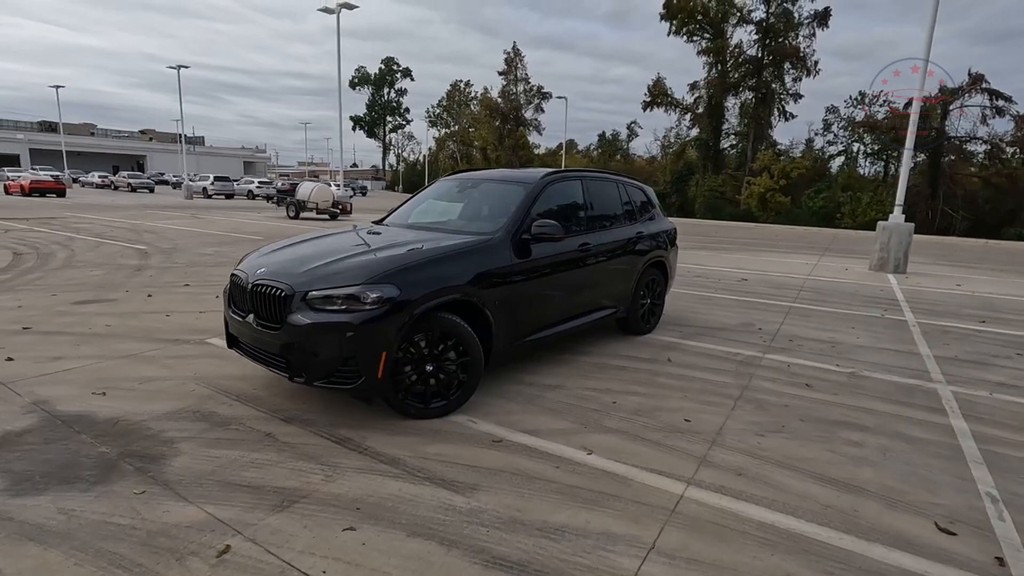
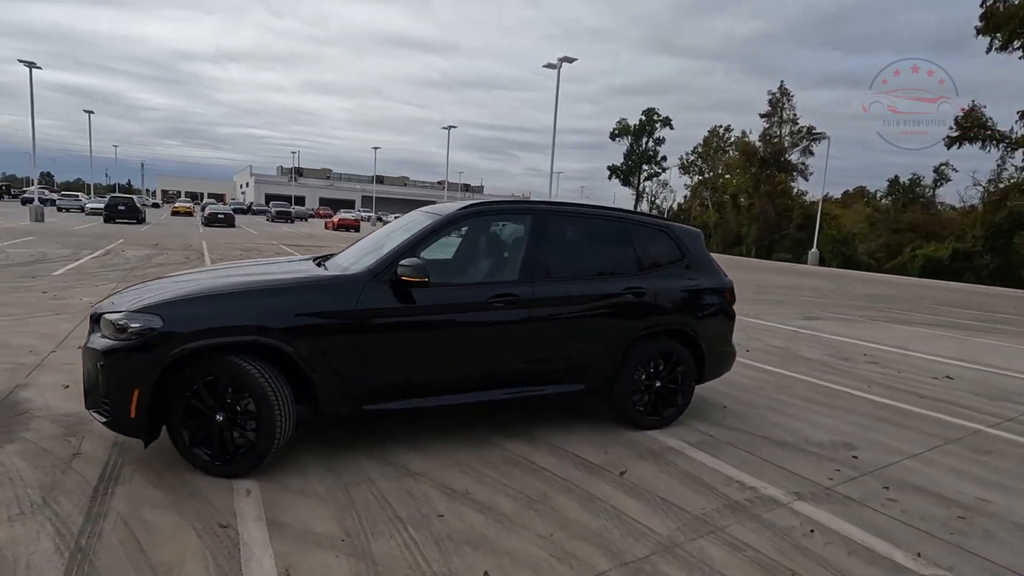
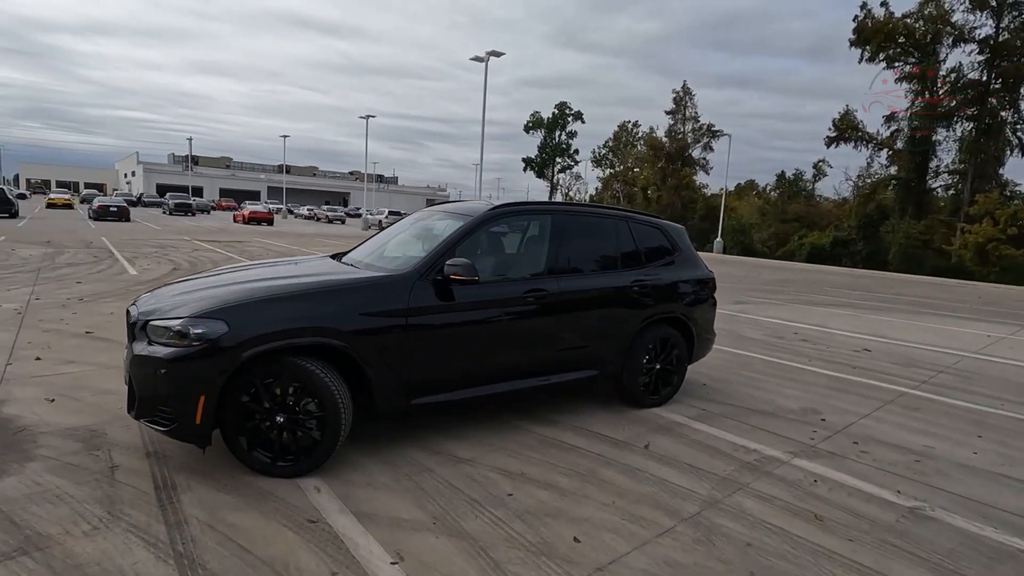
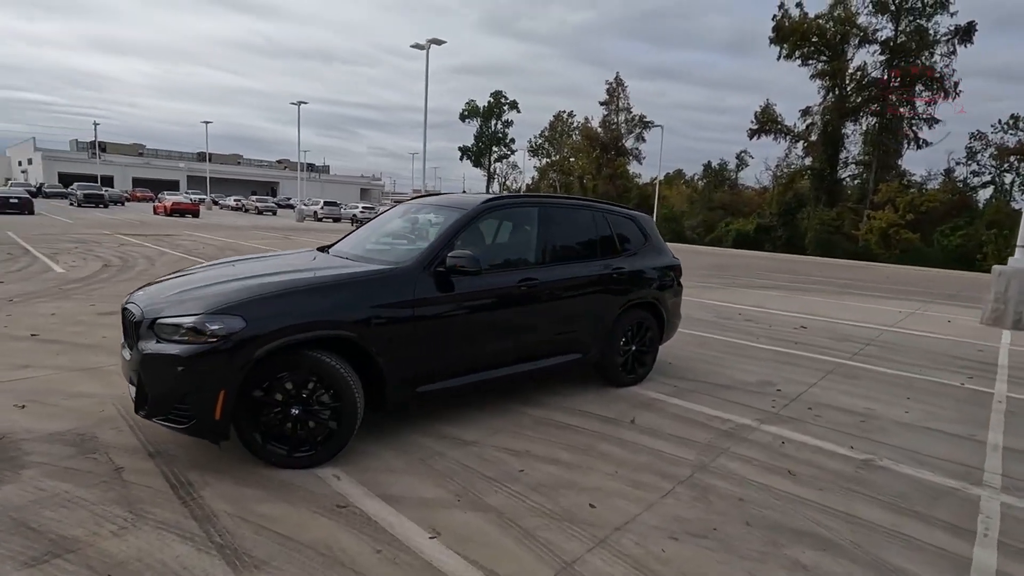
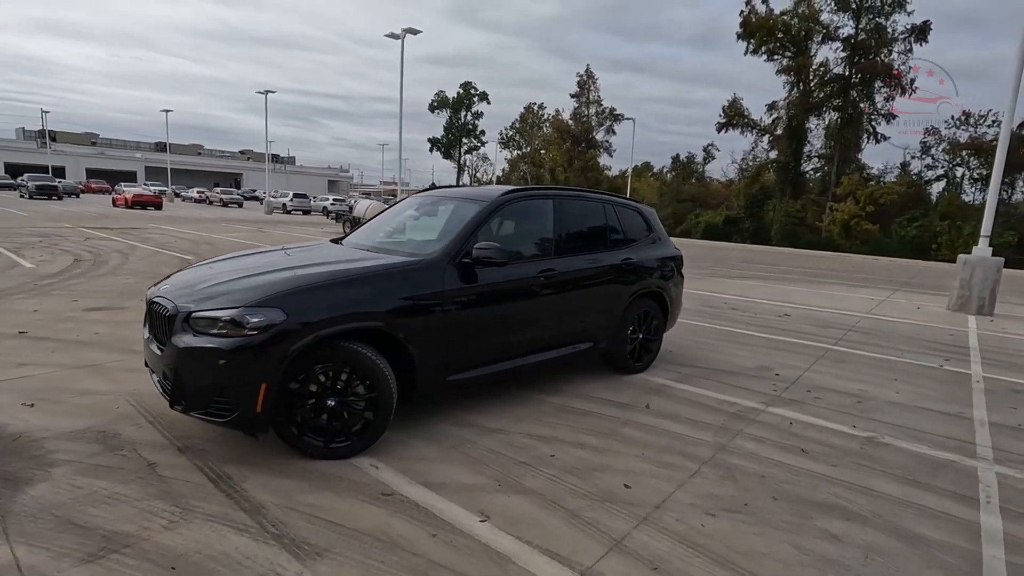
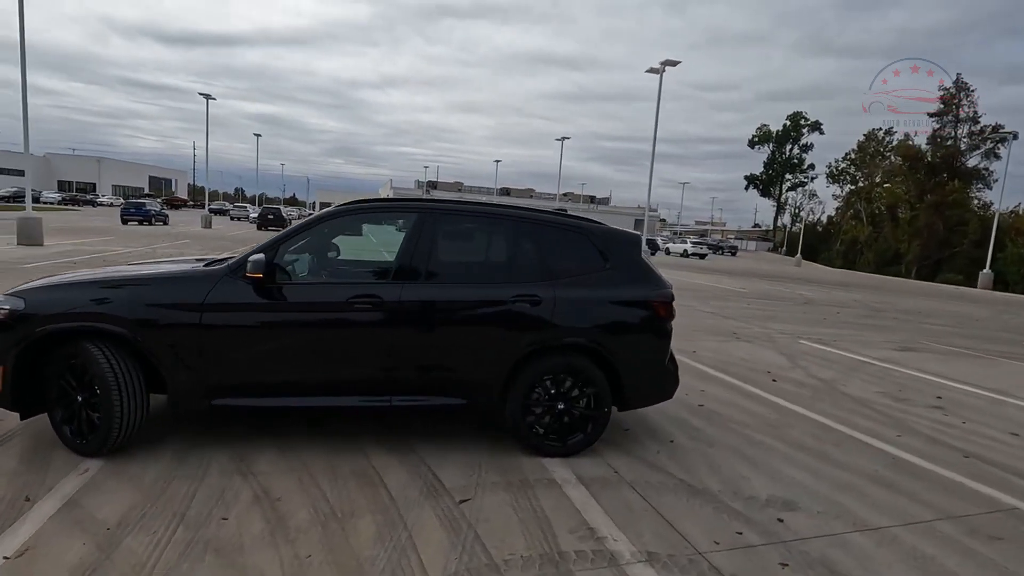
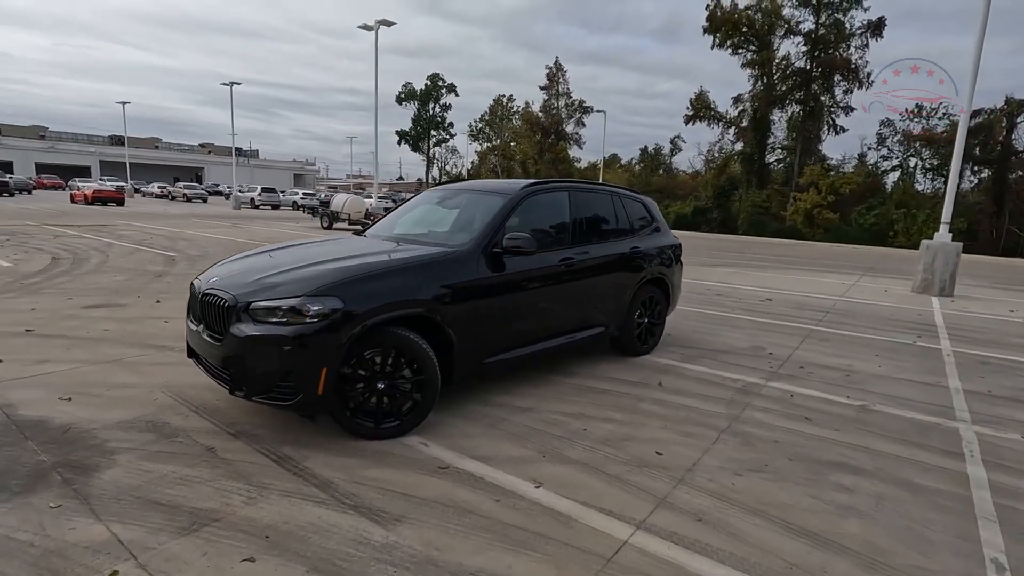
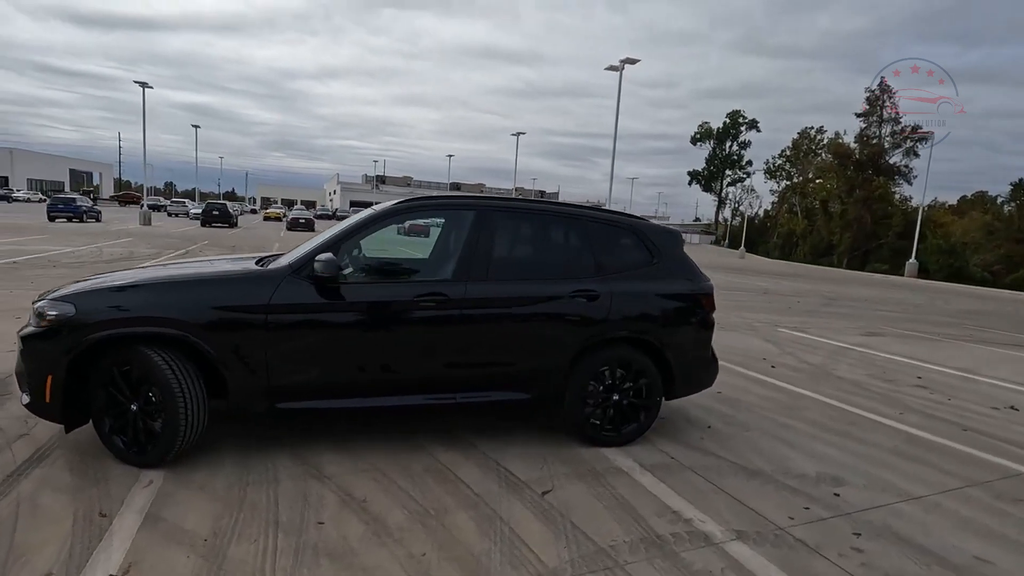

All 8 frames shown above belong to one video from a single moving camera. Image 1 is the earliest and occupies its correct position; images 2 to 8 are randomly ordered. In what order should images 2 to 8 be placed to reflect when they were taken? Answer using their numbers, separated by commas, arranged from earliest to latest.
7, 5, 4, 3, 2, 8, 6
